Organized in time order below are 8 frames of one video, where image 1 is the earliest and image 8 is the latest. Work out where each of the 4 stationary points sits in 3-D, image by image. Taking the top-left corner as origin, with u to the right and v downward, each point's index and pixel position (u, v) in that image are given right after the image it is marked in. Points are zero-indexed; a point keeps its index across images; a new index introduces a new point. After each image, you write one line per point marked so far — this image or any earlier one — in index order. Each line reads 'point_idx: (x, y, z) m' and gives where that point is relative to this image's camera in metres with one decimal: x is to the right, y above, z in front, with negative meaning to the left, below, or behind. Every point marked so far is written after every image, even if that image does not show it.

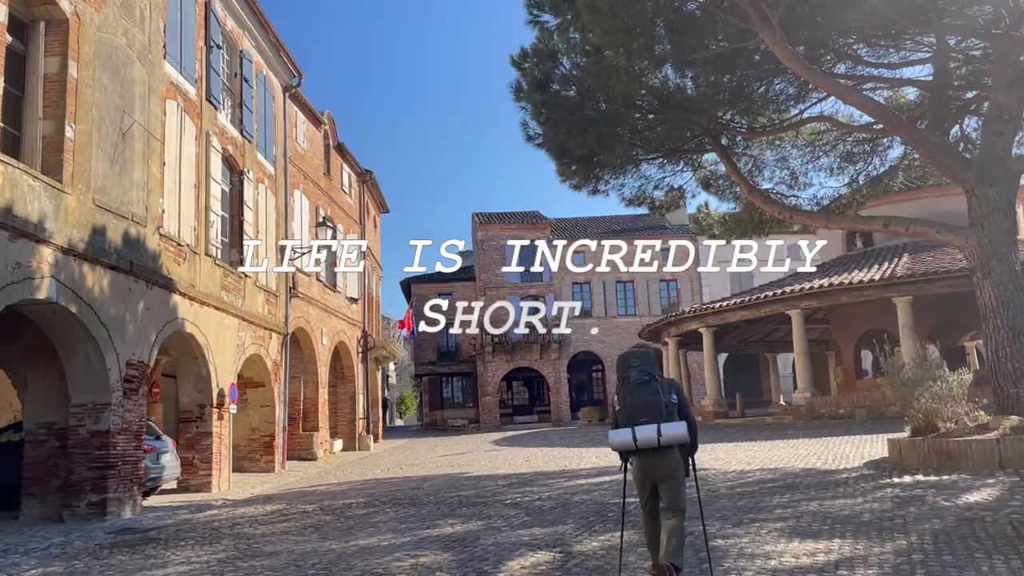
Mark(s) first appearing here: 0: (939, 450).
0: (+4.2, -1.6, +8.1) m
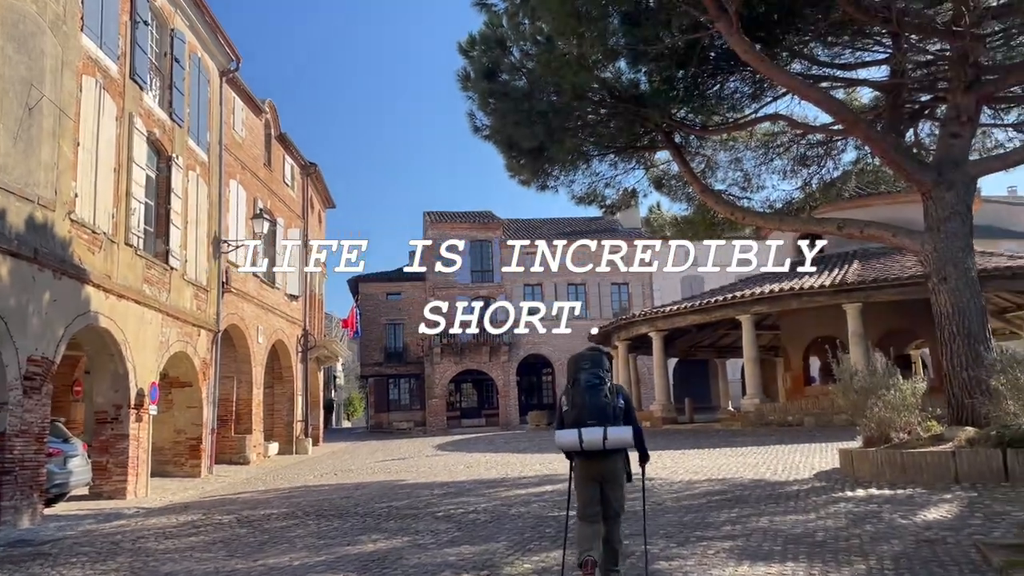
0: (+3.5, -1.6, +7.7) m
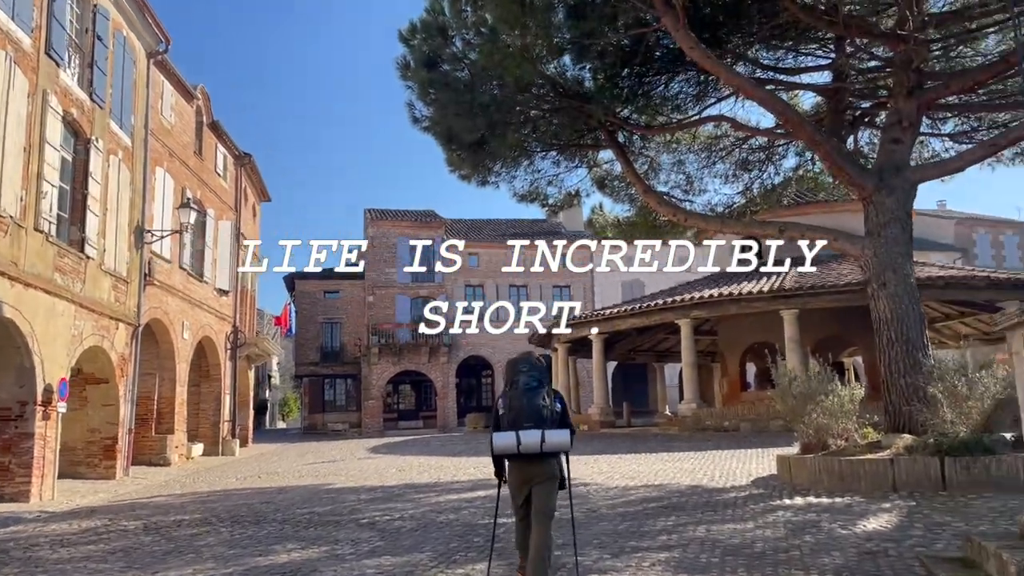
0: (+2.9, -1.7, +7.6) m
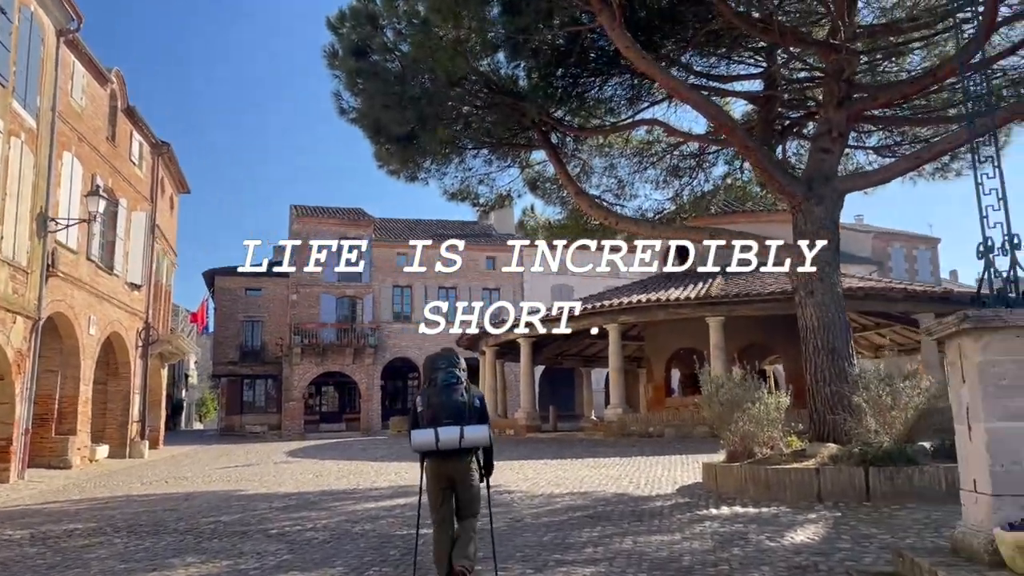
0: (+2.2, -1.7, +7.5) m
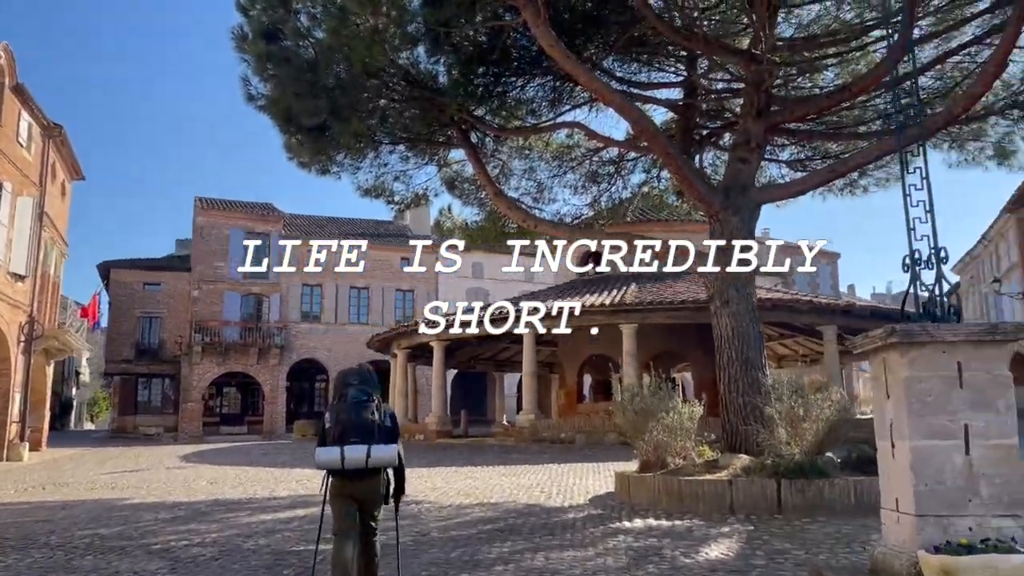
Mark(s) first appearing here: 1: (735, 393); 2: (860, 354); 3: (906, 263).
0: (+1.4, -1.8, +7.4) m
1: (+2.3, -1.1, +8.5) m
2: (+1.8, -0.3, +4.2) m
3: (+2.1, +0.1, +4.5) m
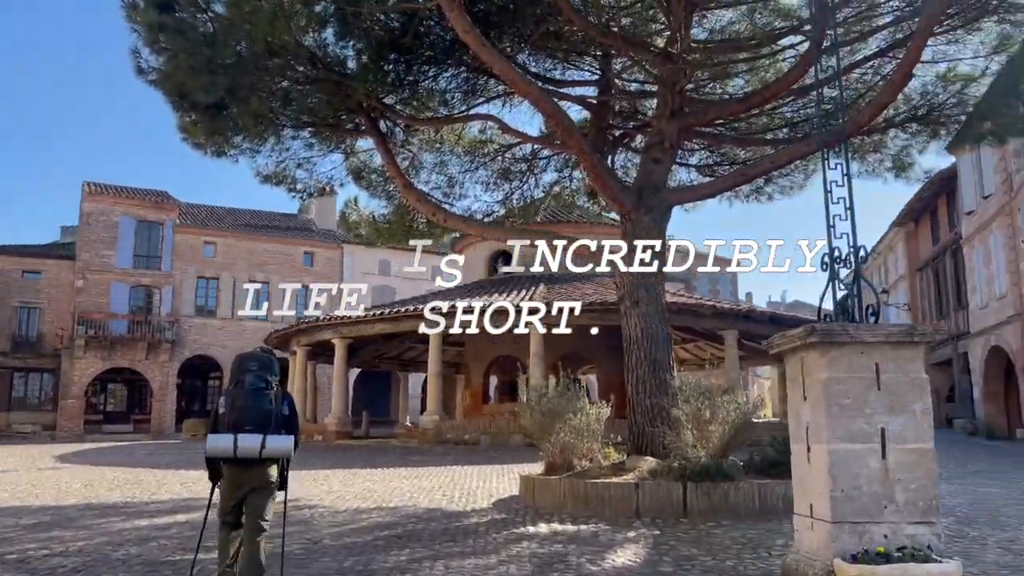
0: (+0.5, -1.8, +7.2) m
1: (+1.3, -1.1, +8.4) m
2: (+1.3, -0.3, +4.0) m
3: (+1.7, +0.1, +4.4) m
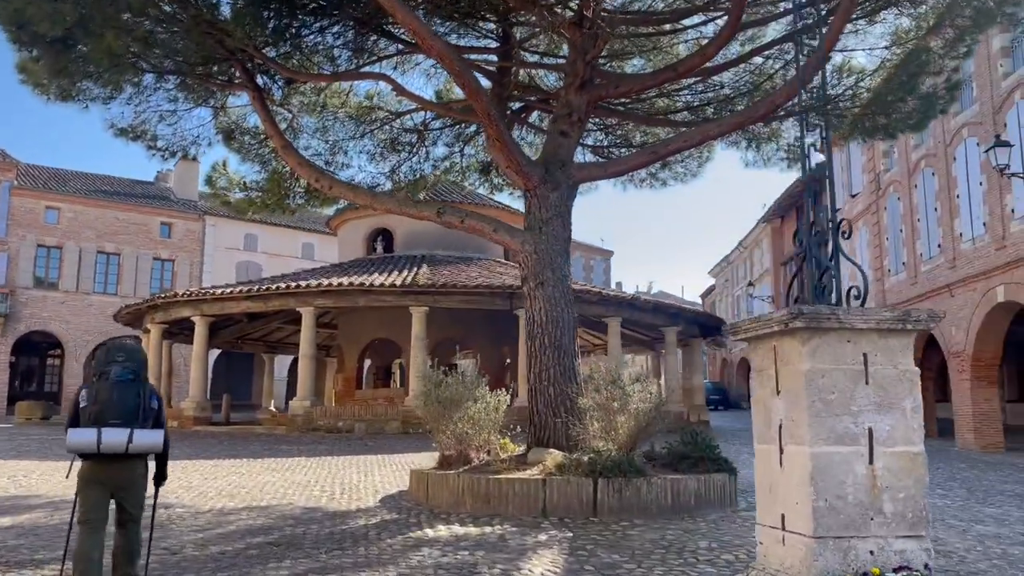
0: (-0.3, -1.6, +6.5) m
1: (+0.3, -0.9, +7.9) m
2: (+1.0, -0.2, +3.5) m
3: (+1.3, +0.2, +3.9) m
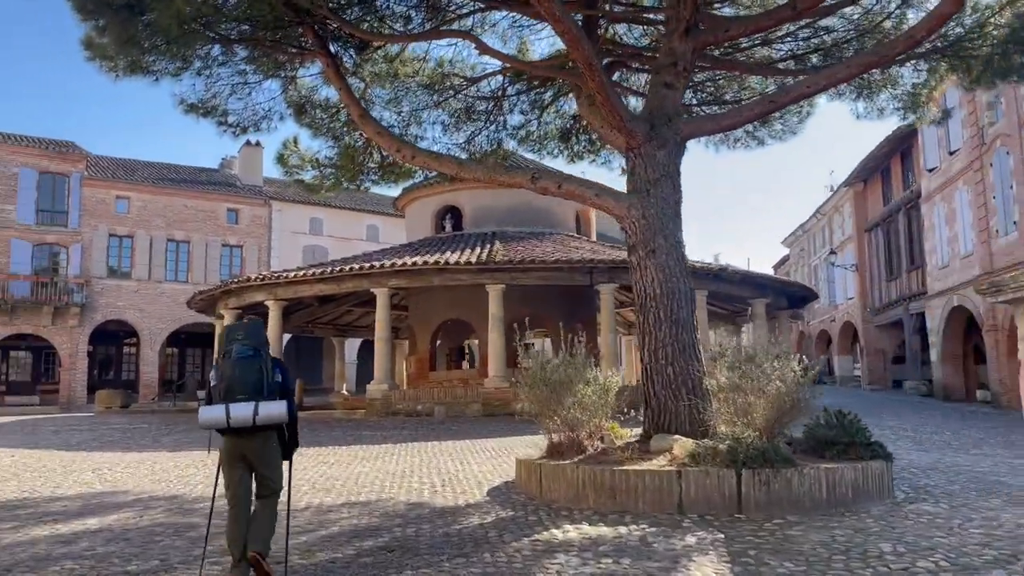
0: (+0.6, -1.4, +5.8) m
1: (+1.3, -0.6, +7.1) m
2: (+1.6, 0.0, +2.7) m
3: (+2.0, +0.4, +3.1) m
